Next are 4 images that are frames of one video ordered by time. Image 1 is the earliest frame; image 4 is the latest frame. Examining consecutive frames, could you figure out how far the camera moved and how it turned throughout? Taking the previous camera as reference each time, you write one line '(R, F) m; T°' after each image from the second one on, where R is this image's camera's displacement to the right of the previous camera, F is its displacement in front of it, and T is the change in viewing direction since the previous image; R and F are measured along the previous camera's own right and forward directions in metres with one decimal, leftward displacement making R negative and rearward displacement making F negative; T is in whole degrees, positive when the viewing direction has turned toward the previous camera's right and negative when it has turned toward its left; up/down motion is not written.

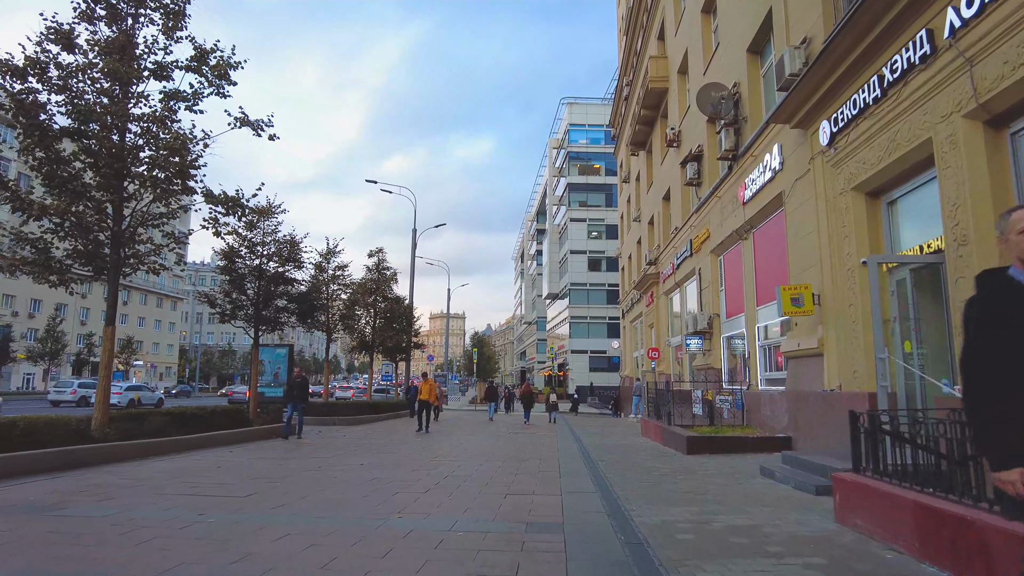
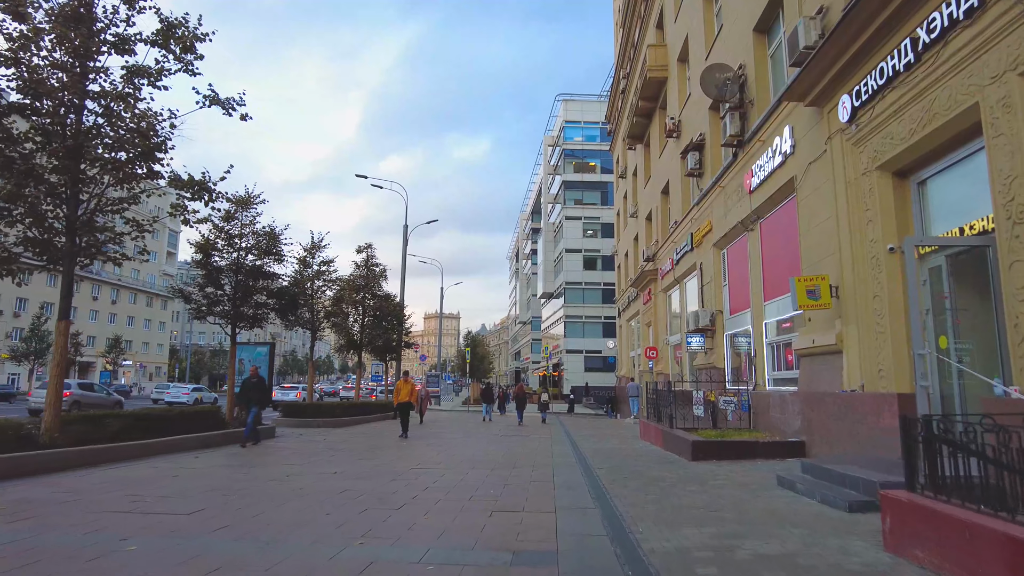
(+0.1, +0.9) m; 0°
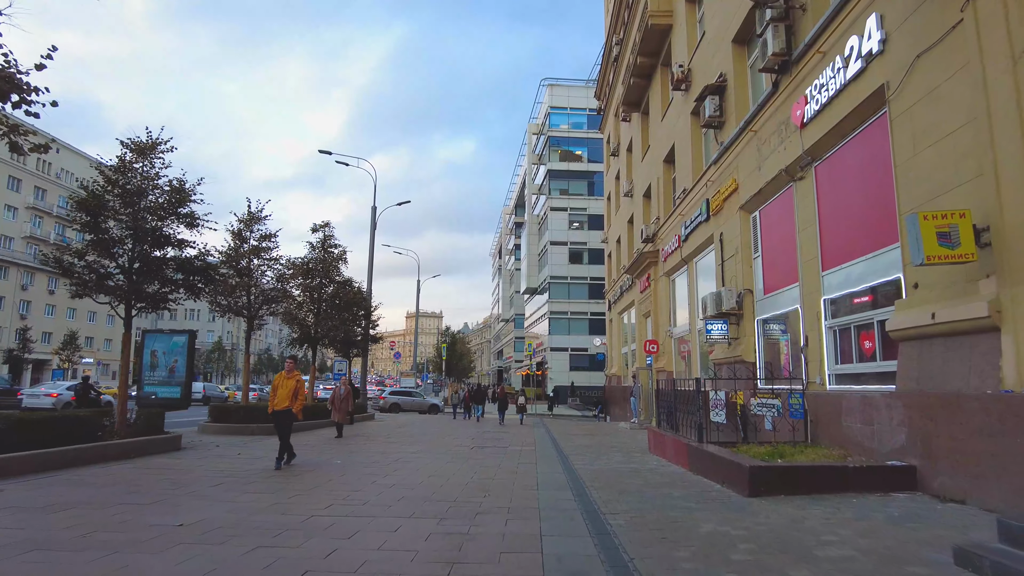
(+0.2, +3.5) m; +1°
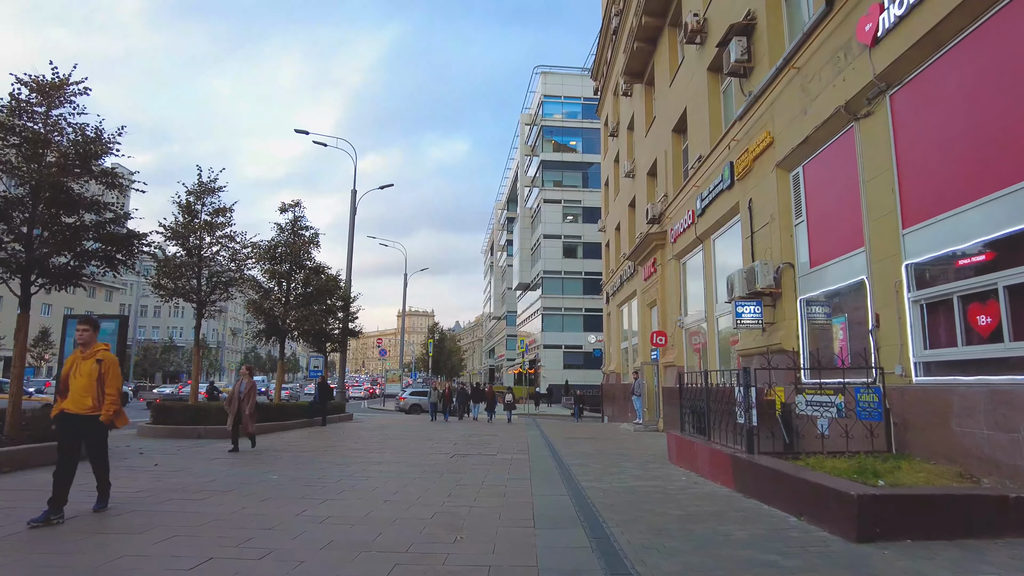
(+0.1, +2.4) m; +1°
